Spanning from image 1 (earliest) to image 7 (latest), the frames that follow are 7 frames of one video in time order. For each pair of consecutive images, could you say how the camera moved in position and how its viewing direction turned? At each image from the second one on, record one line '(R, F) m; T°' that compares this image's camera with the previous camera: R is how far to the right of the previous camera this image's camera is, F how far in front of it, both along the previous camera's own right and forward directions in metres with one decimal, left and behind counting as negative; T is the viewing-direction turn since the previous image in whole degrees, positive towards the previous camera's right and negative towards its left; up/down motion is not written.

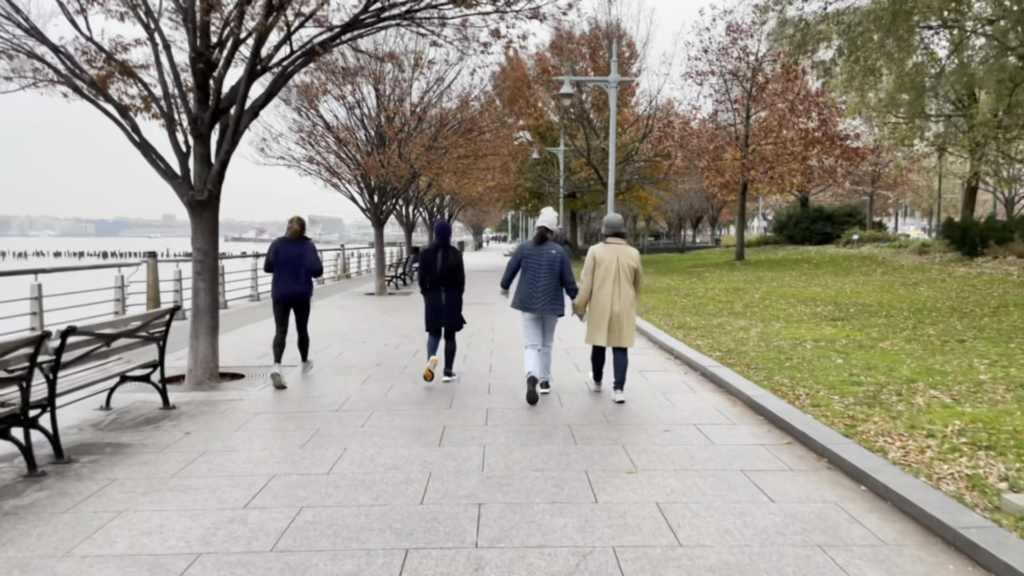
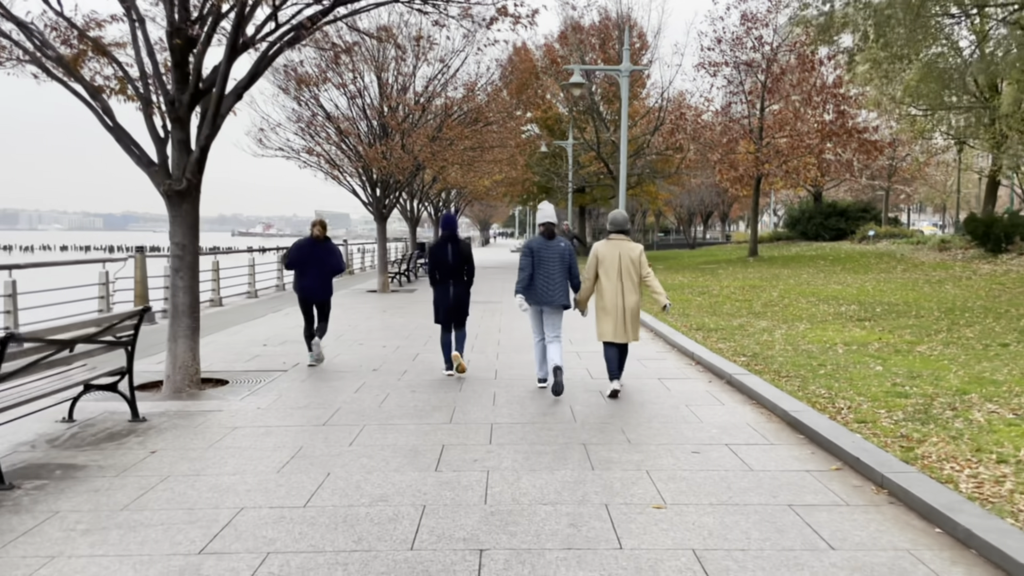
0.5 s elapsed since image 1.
(0.0, +0.7) m; -1°
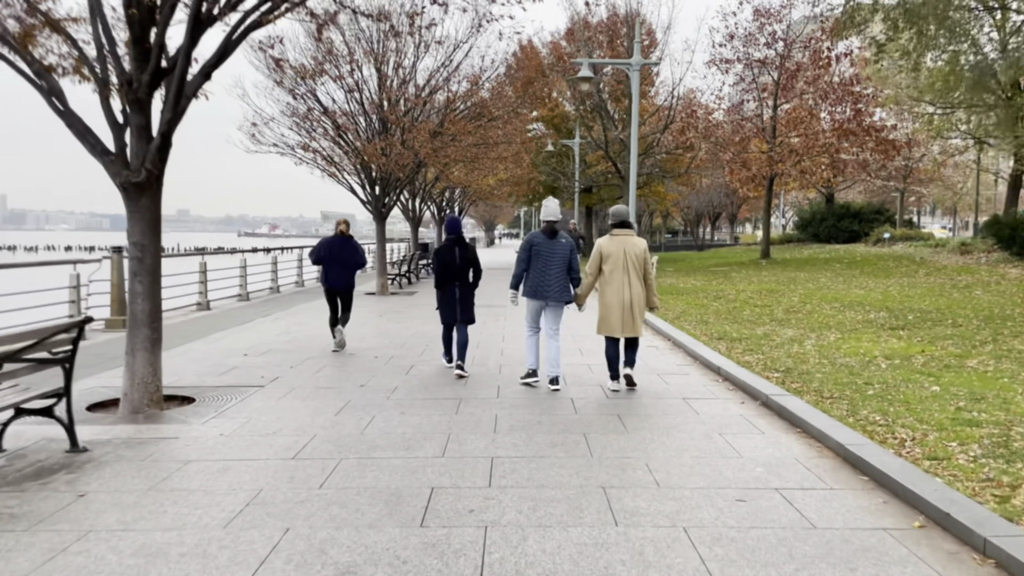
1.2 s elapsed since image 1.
(0.0, +0.9) m; 0°
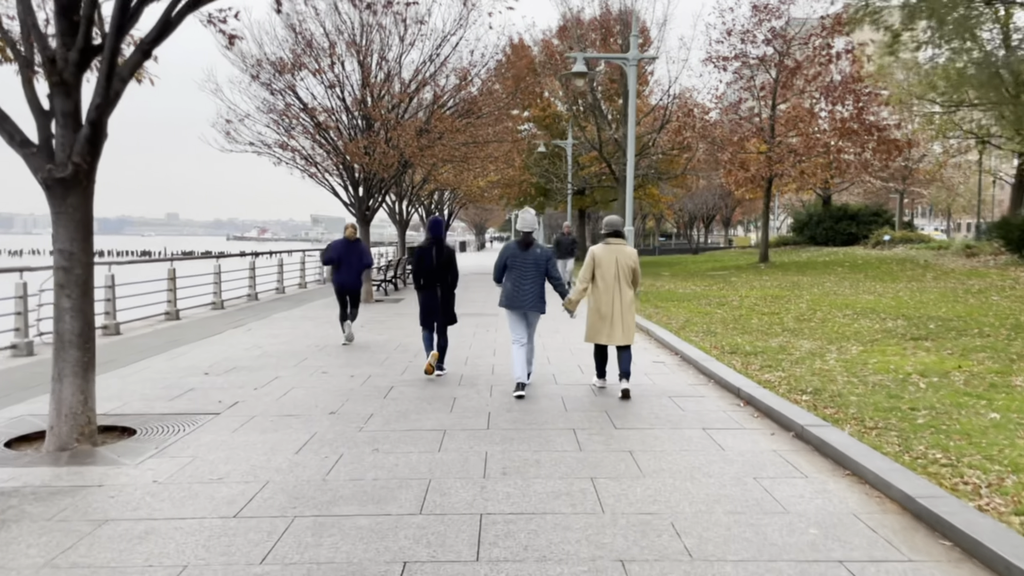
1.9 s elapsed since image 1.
(0.0, +0.9) m; +1°
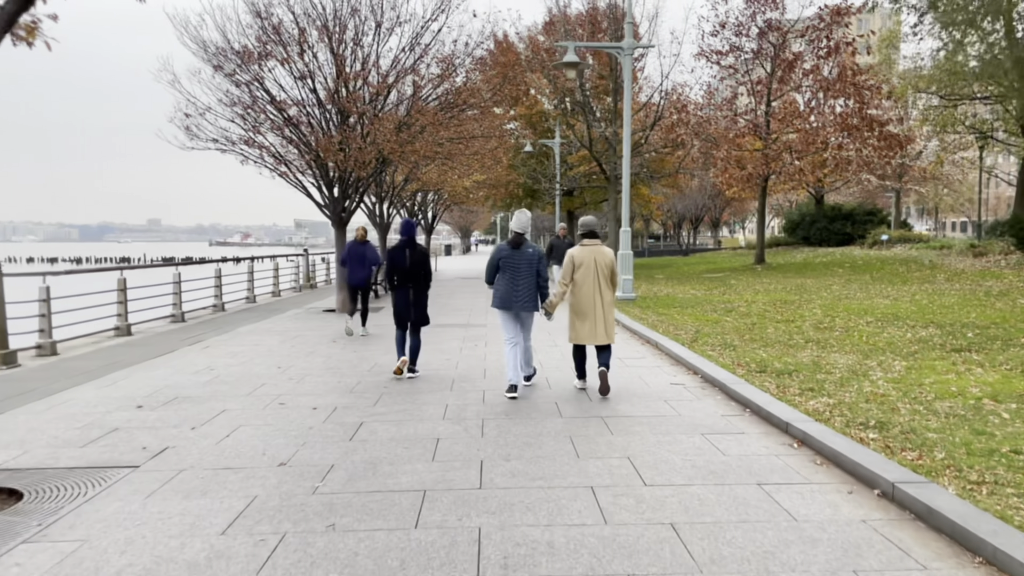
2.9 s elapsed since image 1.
(-0.1, +1.3) m; +1°
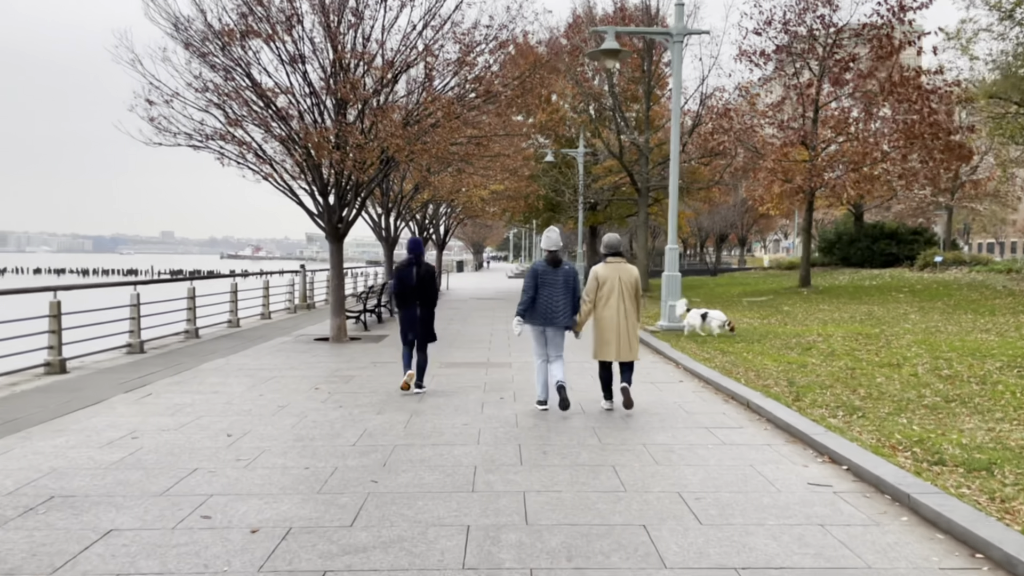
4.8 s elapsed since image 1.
(-0.3, +2.5) m; -1°
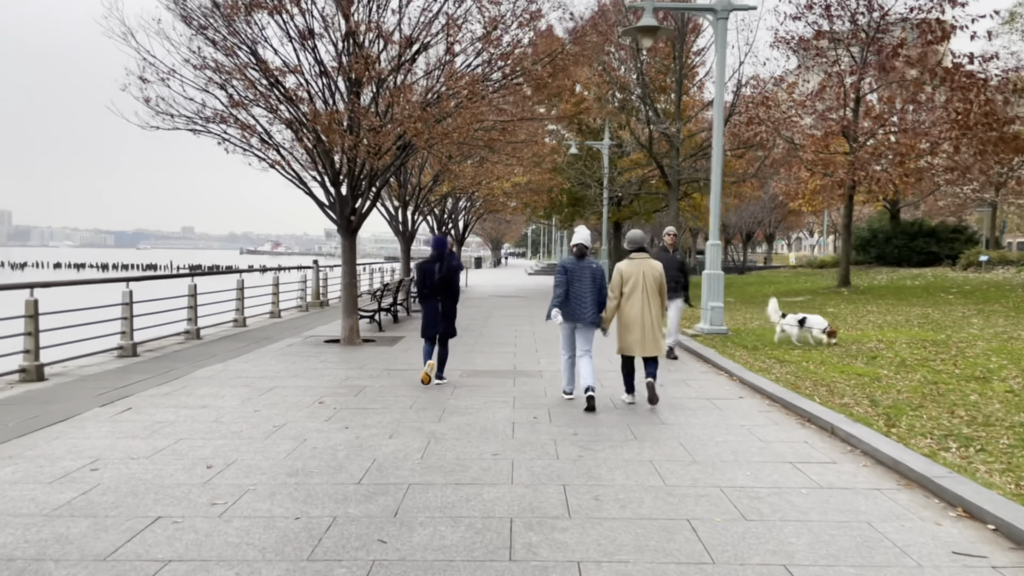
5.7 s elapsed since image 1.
(-0.2, +1.1) m; -1°
